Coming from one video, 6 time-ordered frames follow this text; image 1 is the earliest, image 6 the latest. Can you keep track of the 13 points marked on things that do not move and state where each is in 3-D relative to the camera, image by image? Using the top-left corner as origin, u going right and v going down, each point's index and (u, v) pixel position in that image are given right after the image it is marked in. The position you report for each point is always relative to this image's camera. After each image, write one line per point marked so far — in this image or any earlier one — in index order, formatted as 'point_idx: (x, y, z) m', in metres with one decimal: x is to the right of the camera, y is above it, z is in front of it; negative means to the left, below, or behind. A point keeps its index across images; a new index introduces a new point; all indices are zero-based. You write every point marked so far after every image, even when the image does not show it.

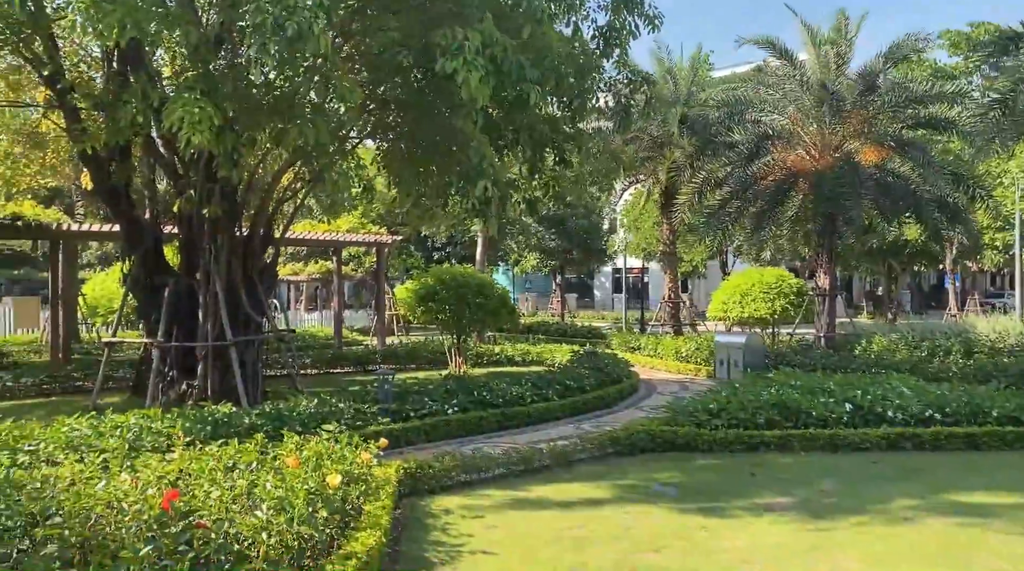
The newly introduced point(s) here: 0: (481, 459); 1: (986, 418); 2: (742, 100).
0: (-0.2, -1.1, +6.2) m
1: (+3.6, -1.0, +7.3) m
2: (+3.2, +2.6, +13.1) m
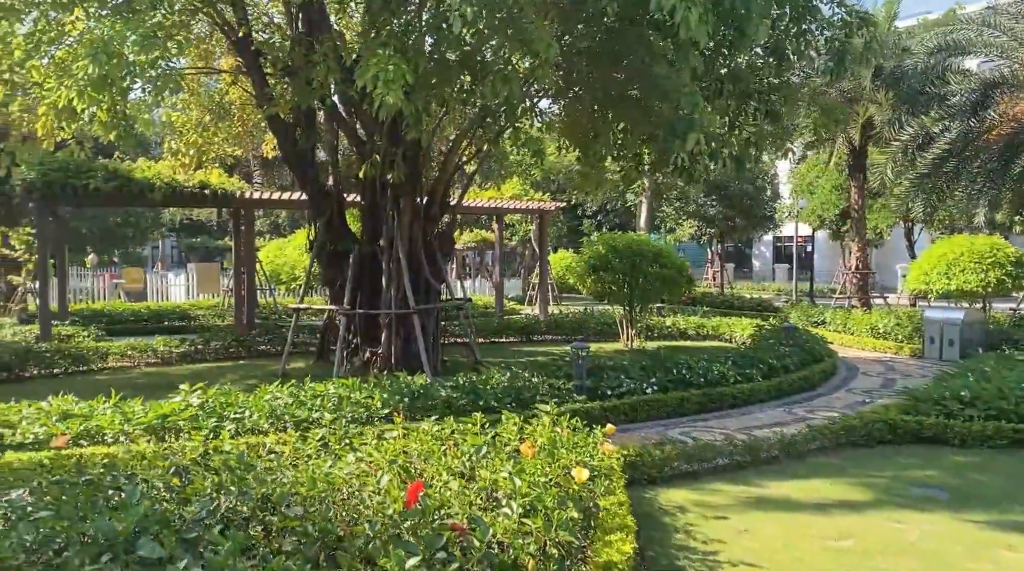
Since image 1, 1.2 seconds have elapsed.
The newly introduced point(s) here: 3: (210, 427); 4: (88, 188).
0: (+1.1, -0.9, +5.6) m
1: (+5.1, -0.8, +6.1) m
2: (+5.6, +3.0, +11.7) m
3: (-2.2, -1.1, +7.2) m
4: (-6.4, +1.5, +14.2) m
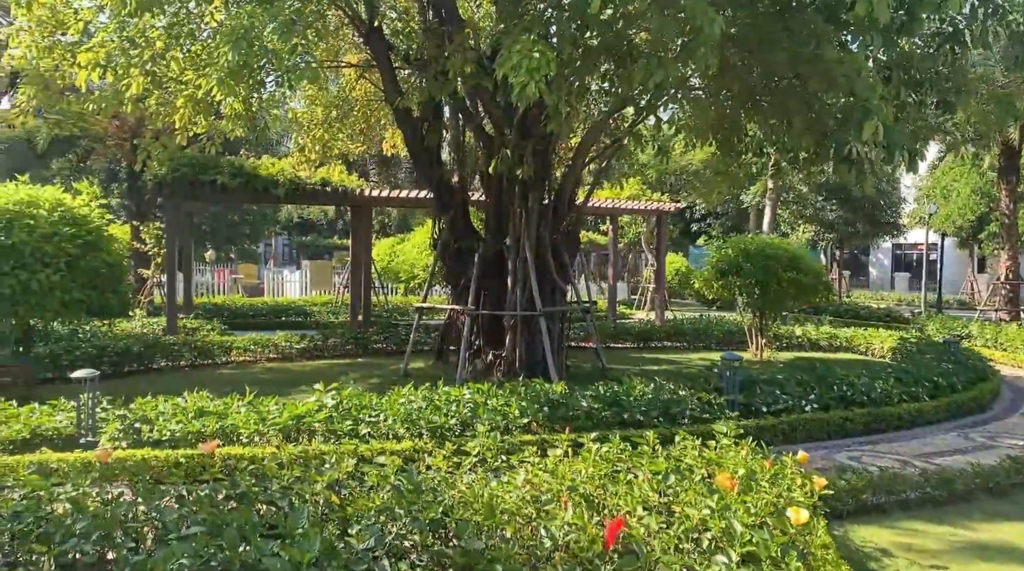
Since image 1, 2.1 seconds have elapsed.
0: (+2.0, -1.0, +4.9) m
1: (+6.0, -1.0, +5.0) m
2: (+7.1, +2.8, +10.6) m
3: (-1.2, -1.1, +6.9) m
4: (-4.6, +1.5, +14.3) m
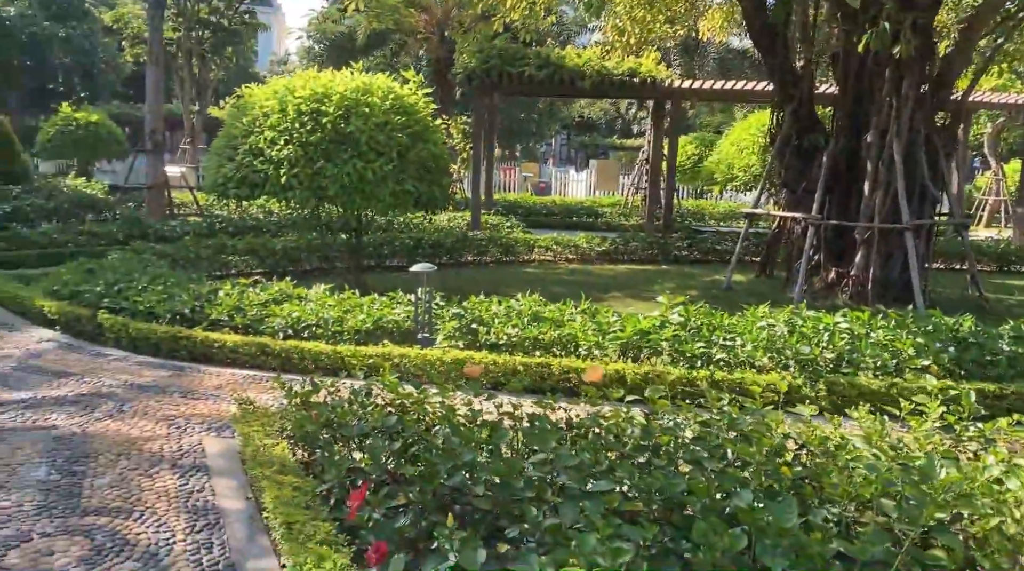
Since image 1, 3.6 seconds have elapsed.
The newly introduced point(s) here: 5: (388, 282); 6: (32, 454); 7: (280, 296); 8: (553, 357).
0: (+3.7, -0.8, +3.3) m
1: (+7.5, -1.0, +2.3) m
2: (+10.4, +3.2, +6.9) m
3: (+1.2, -0.4, +6.2) m
4: (+0.2, +3.1, +13.9) m
5: (-1.6, 0.0, +12.0) m
6: (-2.7, -0.9, +5.3) m
7: (-2.0, -0.1, +8.3) m
8: (+0.3, -0.5, +6.7) m
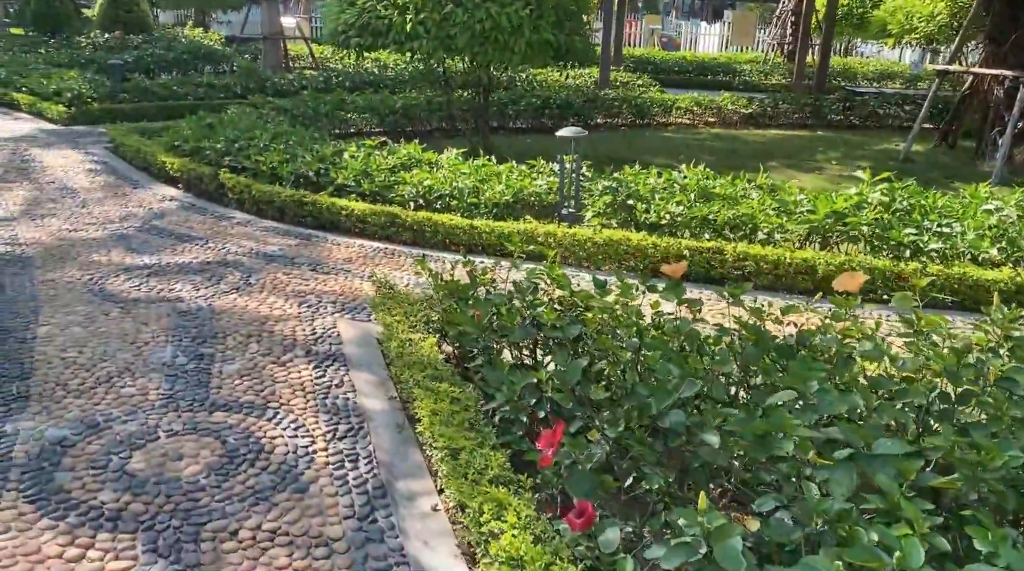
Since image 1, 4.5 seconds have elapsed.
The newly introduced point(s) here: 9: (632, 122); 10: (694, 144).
0: (+4.3, -0.6, +2.2) m
1: (+8.0, -1.1, +0.8) m
2: (+11.4, +3.6, +4.4) m
3: (+2.2, +0.2, +5.2) m
4: (+2.1, +4.9, +12.3) m
5: (+0.1, +1.7, +11.1) m
6: (-1.8, -0.2, +4.9) m
7: (-0.8, +1.0, +7.5) m
8: (+1.3, +0.3, +5.8) m
9: (+1.8, +2.3, +13.0) m
10: (+2.2, +1.7, +11.4) m
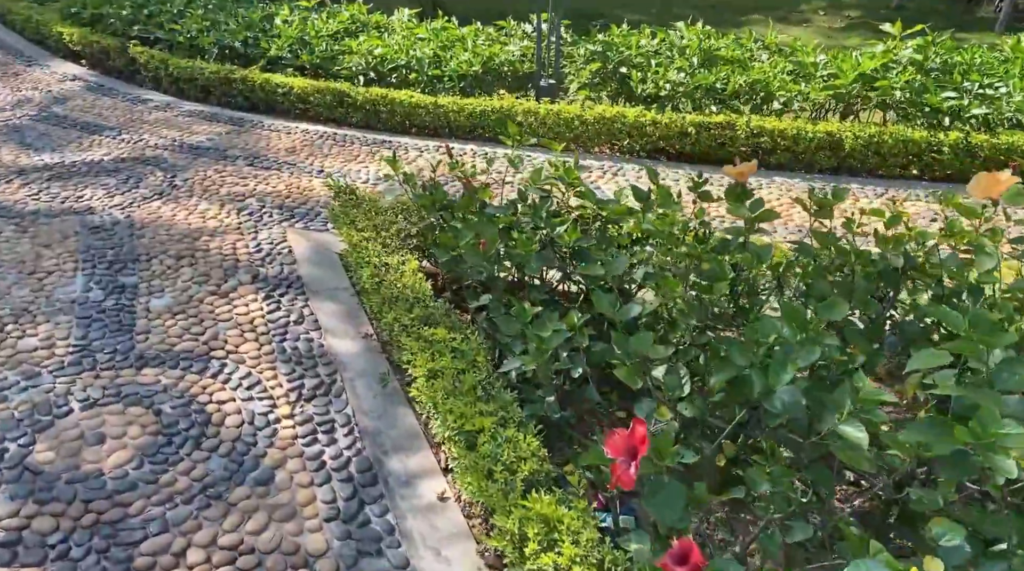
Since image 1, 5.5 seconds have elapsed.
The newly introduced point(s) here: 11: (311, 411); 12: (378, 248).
0: (+4.4, -0.3, +1.7) m
1: (+8.2, -0.9, +0.6) m
2: (+11.3, +4.4, +3.7) m
3: (+2.1, +0.8, +4.4) m
4: (+1.4, +6.4, +10.8) m
5: (-0.5, +3.0, +9.9) m
6: (-1.9, +0.1, +3.9) m
7: (-1.1, +1.8, +6.4) m
8: (+1.2, +0.9, +5.0) m
9: (+1.1, +3.9, +11.8) m
10: (+1.6, +3.2, +10.3) m
11: (-0.6, -0.4, +2.9) m
12: (-0.5, +0.1, +3.4) m
